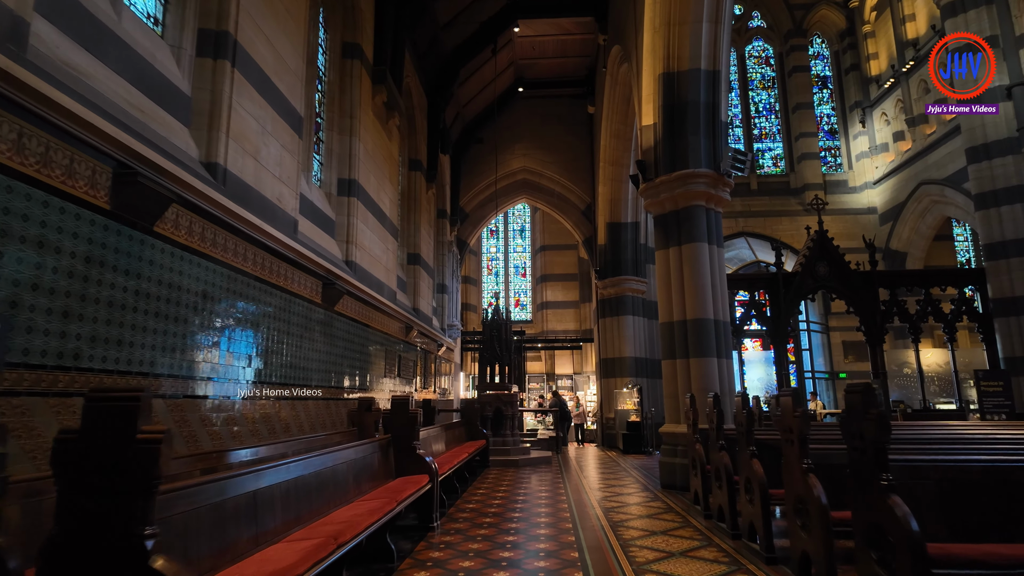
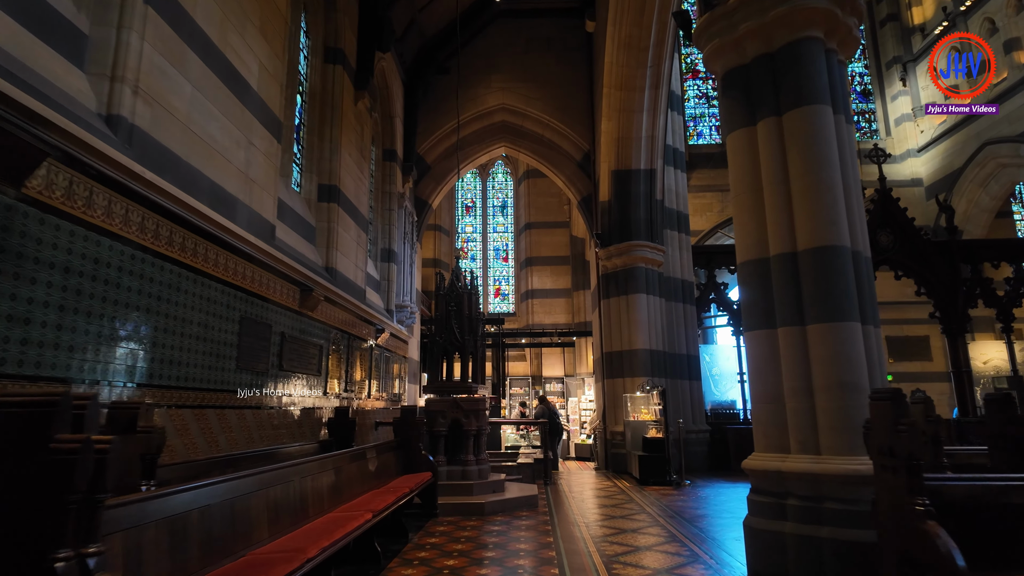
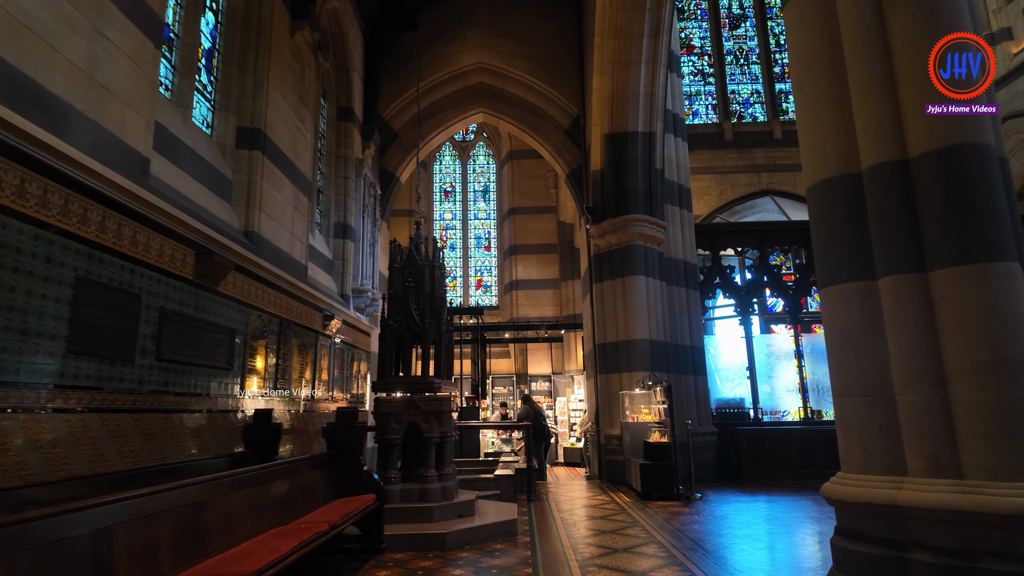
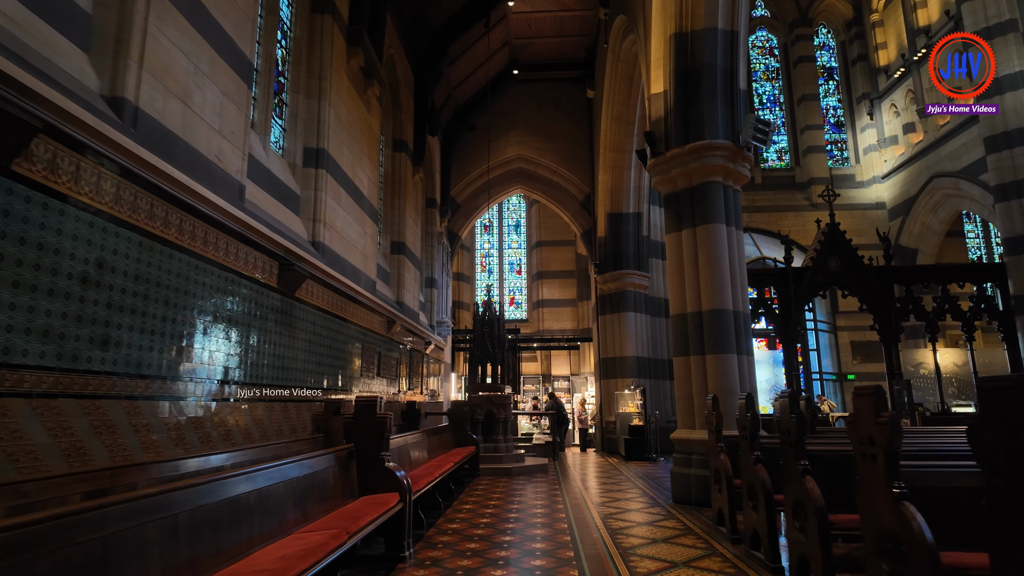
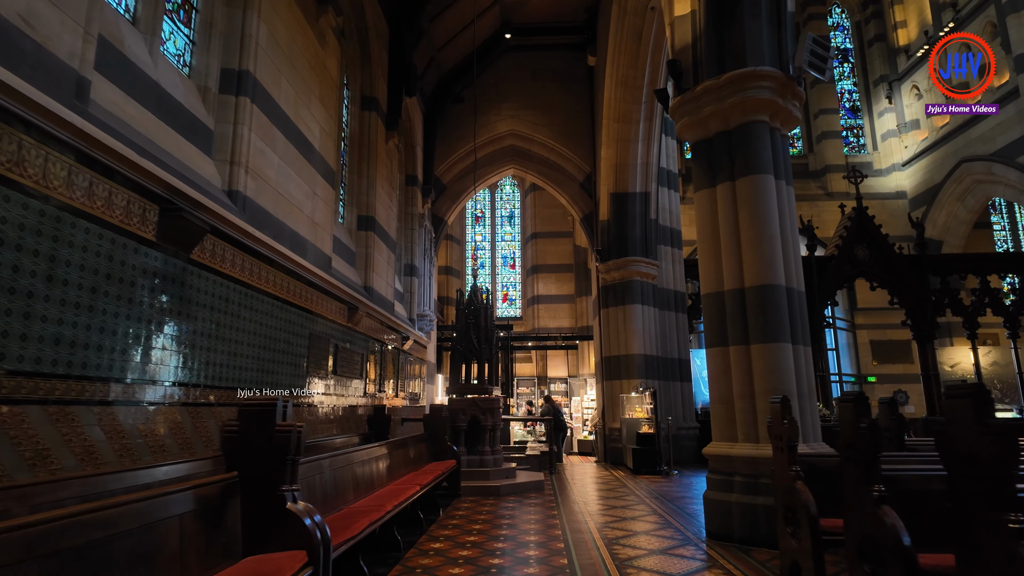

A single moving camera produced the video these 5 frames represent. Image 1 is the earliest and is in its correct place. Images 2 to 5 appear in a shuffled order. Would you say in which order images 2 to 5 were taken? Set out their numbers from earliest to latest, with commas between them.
4, 5, 2, 3
